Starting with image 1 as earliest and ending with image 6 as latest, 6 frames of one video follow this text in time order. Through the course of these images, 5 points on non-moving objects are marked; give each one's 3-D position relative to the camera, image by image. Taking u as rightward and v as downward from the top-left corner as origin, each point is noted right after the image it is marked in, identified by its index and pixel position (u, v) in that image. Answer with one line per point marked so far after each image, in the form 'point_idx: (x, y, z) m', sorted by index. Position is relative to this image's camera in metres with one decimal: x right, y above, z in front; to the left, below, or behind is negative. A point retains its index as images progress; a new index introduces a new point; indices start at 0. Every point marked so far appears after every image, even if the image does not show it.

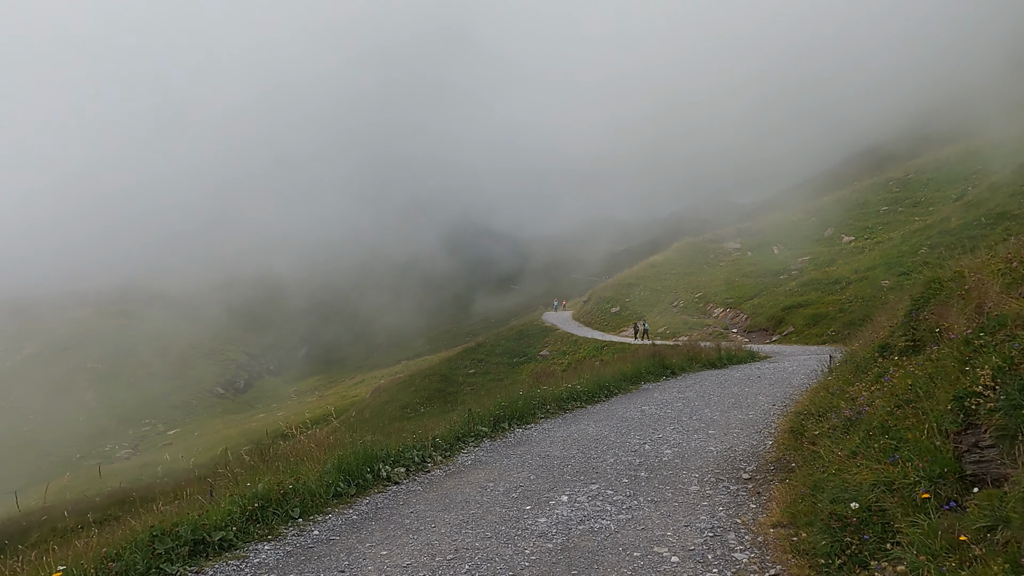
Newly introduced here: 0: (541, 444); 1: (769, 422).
0: (+0.7, -3.8, +12.3) m
1: (+7.1, -3.7, +14.0) m
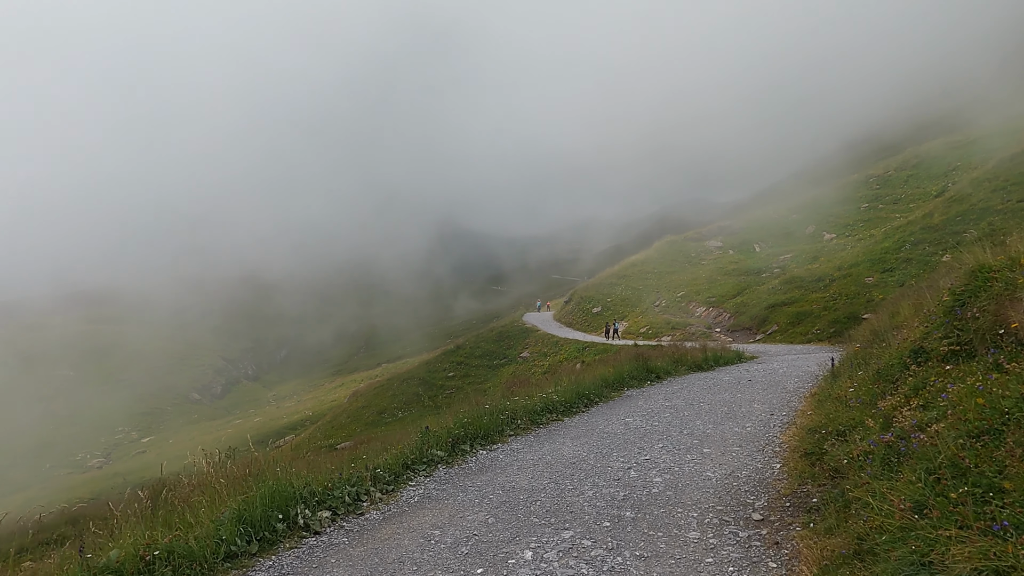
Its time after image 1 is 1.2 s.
0: (-0.1, -3.7, +10.3) m
1: (+6.2, -3.6, +12.2) m
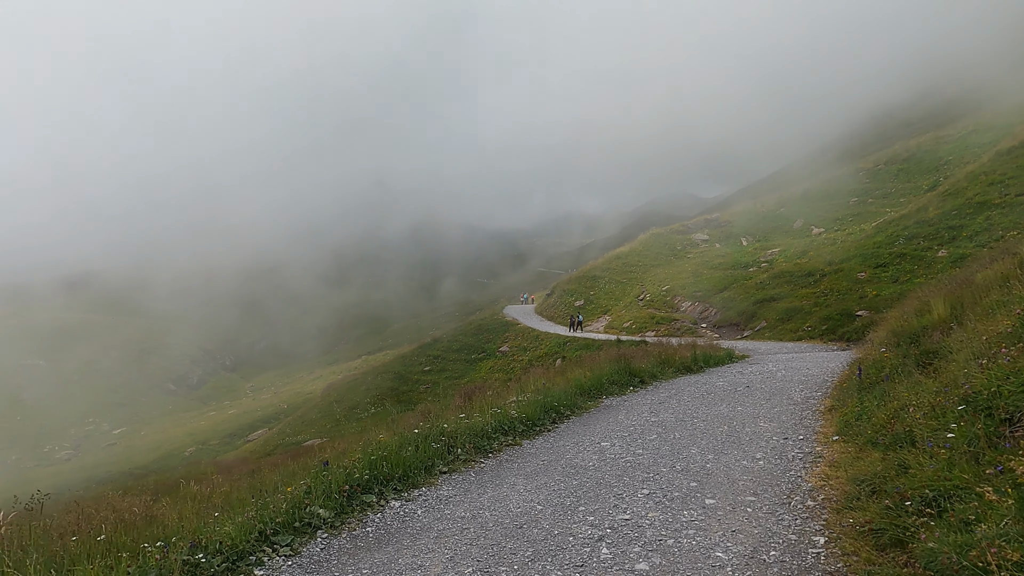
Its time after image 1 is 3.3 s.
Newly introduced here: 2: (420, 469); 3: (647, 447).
0: (-1.3, -3.5, +6.9) m
1: (+5.0, -3.4, +8.9) m
2: (-1.7, -3.4, +9.4) m
3: (+3.1, -3.6, +11.5) m
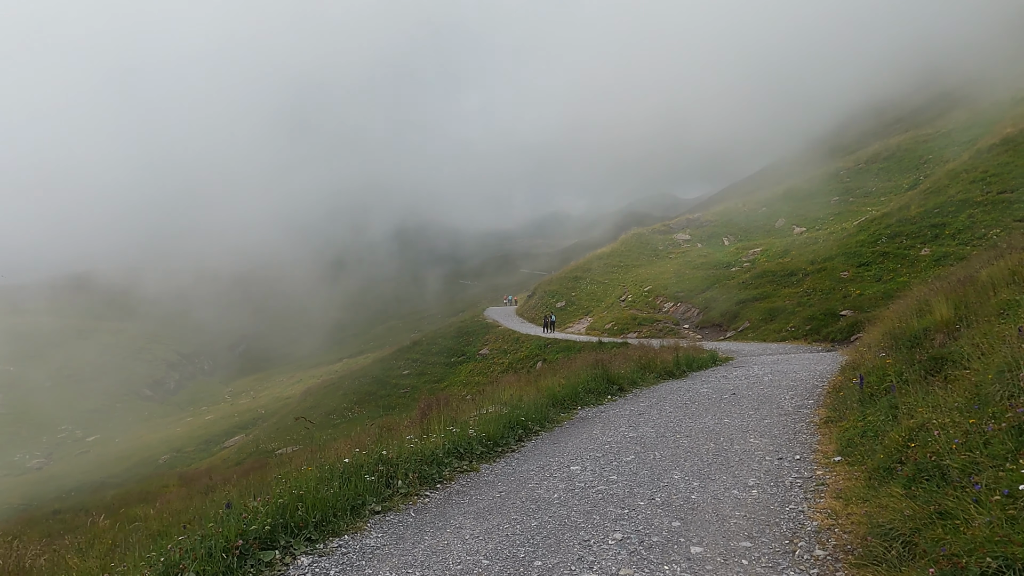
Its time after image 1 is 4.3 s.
0: (-2.1, -3.5, +5.2) m
1: (+4.2, -3.4, +7.4) m
2: (-2.6, -3.4, +7.7) m
3: (+2.2, -3.6, +10.0) m
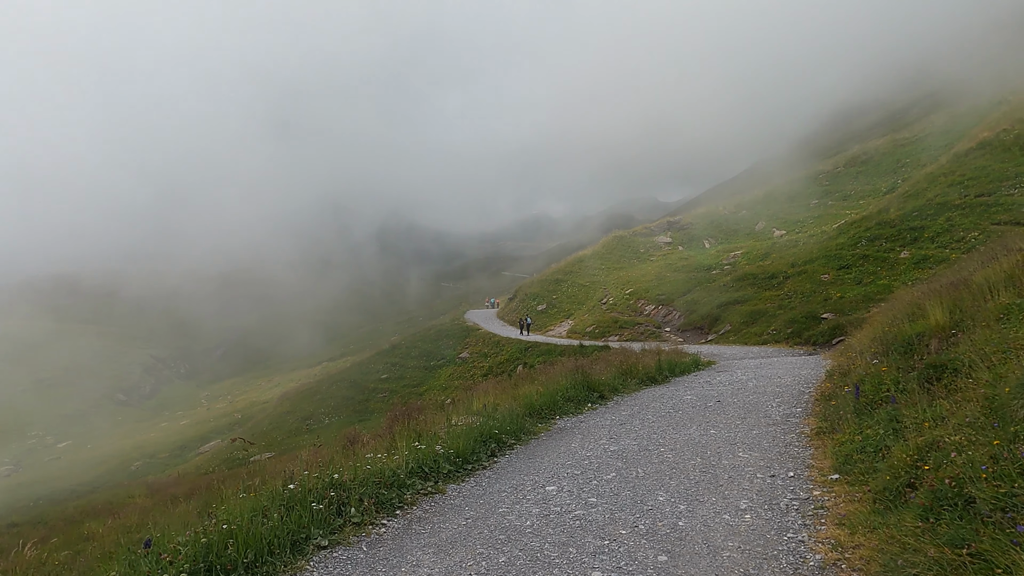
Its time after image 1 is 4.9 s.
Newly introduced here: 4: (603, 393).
0: (-2.5, -3.5, +4.1) m
1: (+3.7, -3.4, +6.6) m
2: (-3.0, -3.4, +6.7) m
3: (+1.6, -3.7, +9.1) m
4: (+3.3, -3.8, +18.2) m
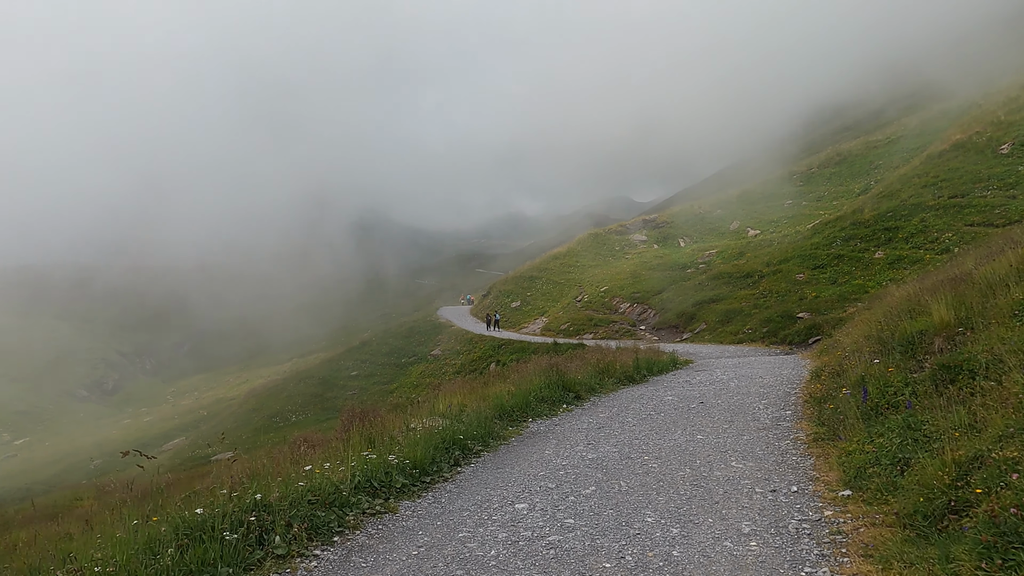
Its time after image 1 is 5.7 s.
0: (-2.8, -3.2, +2.6) m
1: (+3.3, -3.2, +5.4) m
2: (-3.5, -3.2, +5.1) m
3: (+1.1, -3.4, +7.7) m
4: (+2.3, -3.5, +17.0) m
